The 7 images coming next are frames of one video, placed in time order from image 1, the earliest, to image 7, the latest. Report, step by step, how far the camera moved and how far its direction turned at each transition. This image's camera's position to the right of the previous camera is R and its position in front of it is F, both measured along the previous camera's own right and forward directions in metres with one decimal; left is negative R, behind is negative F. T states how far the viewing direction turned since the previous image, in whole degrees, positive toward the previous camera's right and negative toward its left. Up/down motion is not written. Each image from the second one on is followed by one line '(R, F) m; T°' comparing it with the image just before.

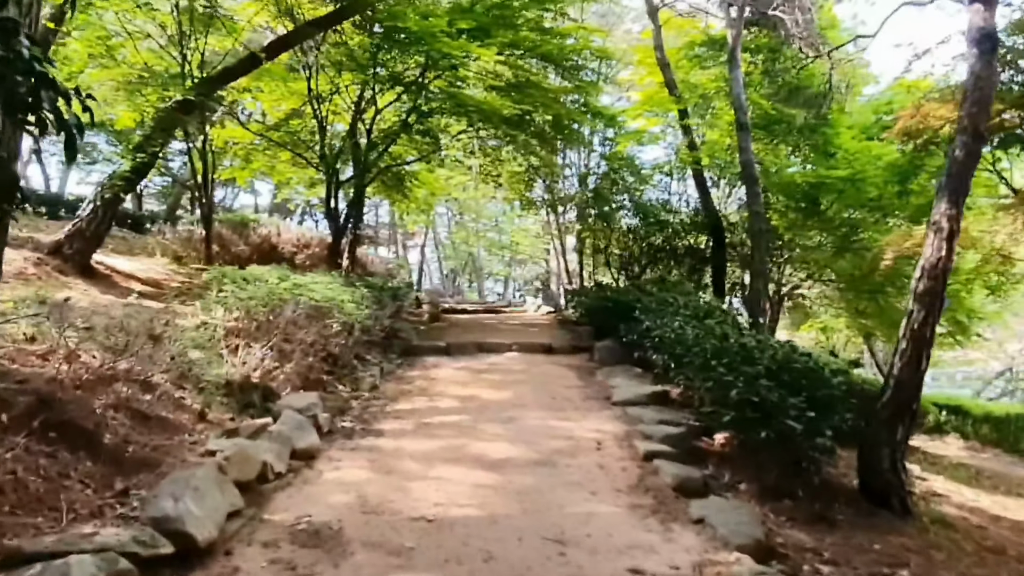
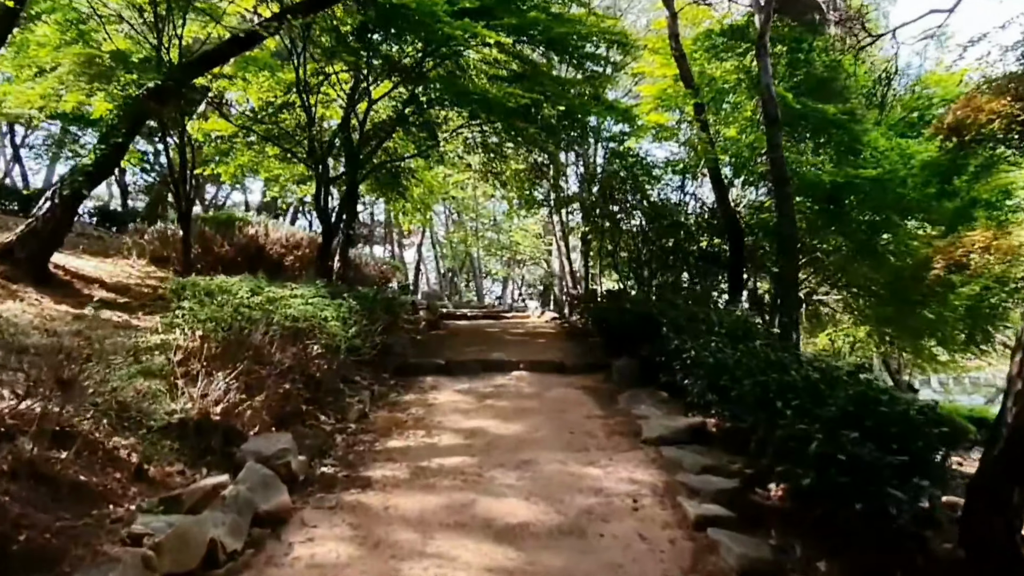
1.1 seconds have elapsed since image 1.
(-0.1, +0.7) m; 0°
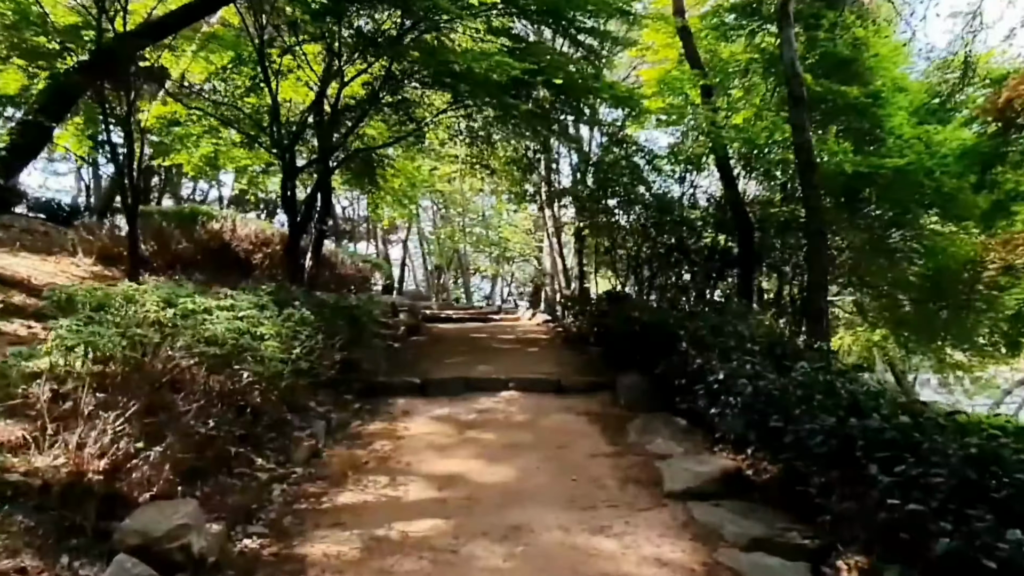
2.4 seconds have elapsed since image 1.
(0.0, +0.9) m; +1°
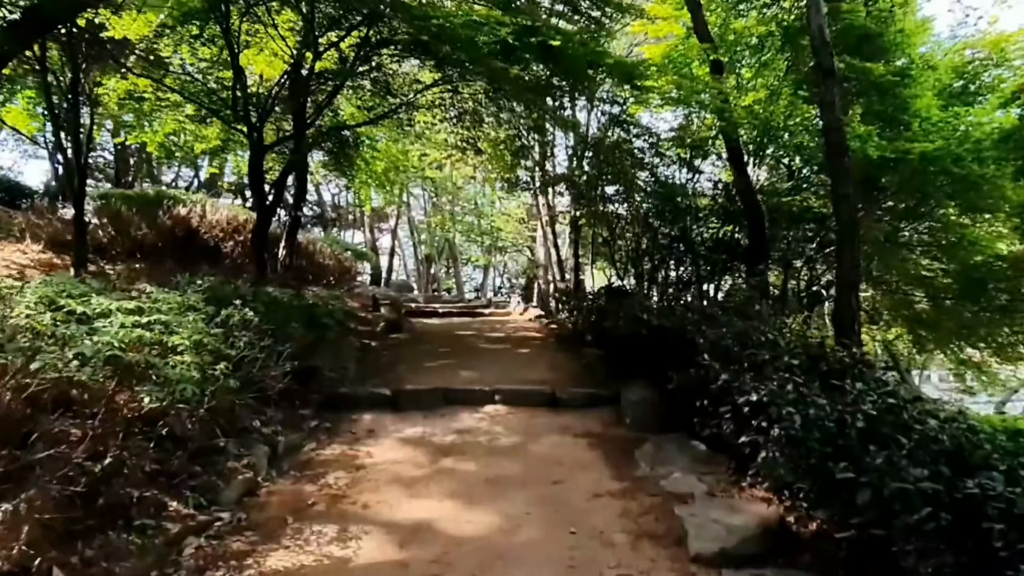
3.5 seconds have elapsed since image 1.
(0.0, +0.8) m; +1°
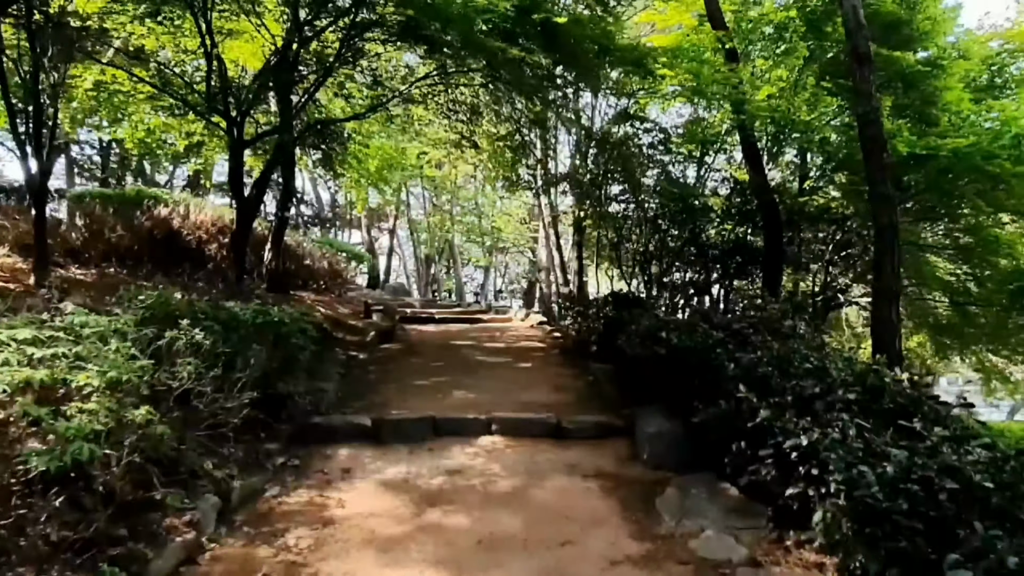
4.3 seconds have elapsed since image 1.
(0.0, +0.6) m; 0°
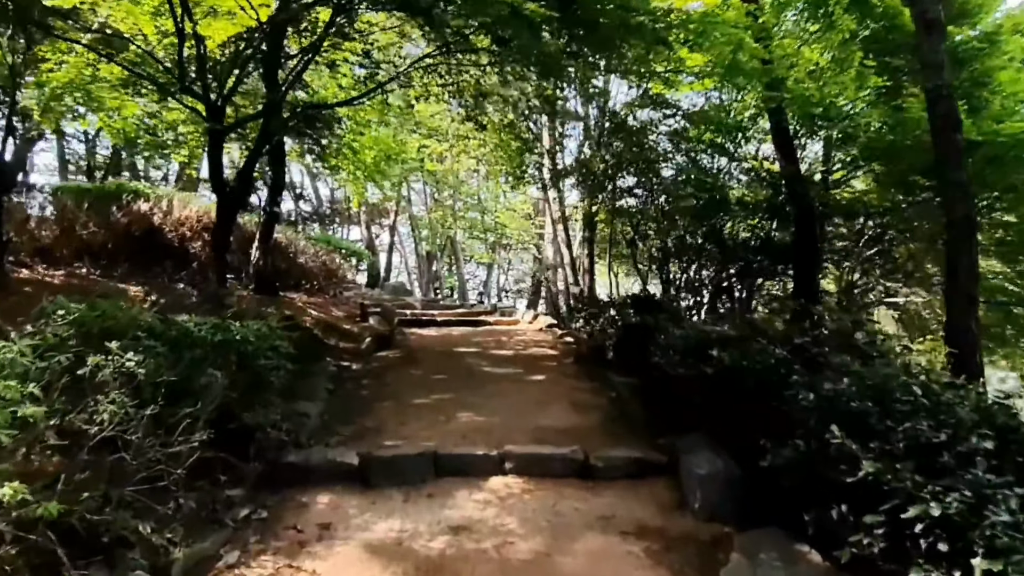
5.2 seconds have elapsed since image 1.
(-0.1, +0.7) m; 0°
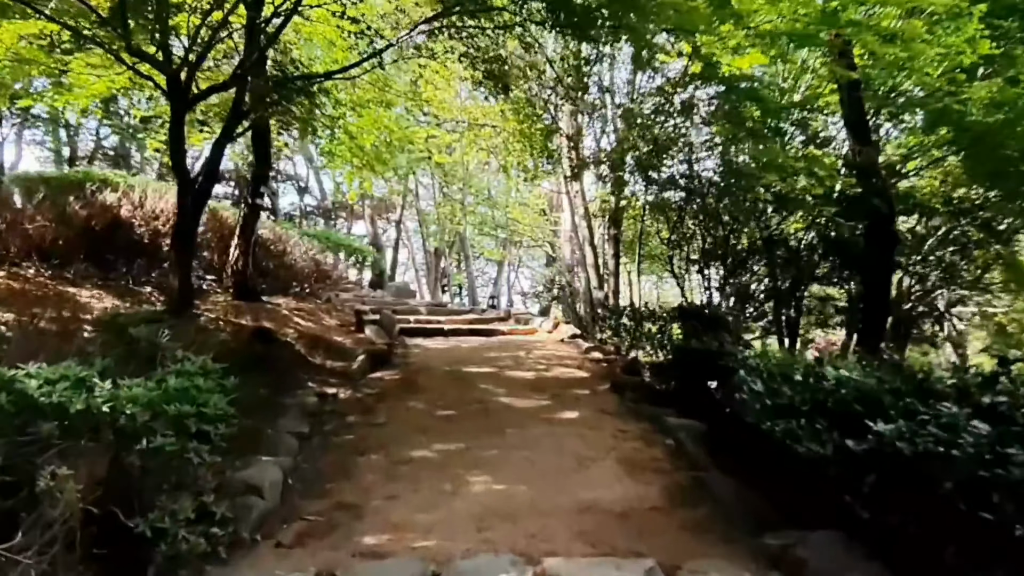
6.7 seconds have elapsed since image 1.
(-0.1, +1.1) m; -1°
